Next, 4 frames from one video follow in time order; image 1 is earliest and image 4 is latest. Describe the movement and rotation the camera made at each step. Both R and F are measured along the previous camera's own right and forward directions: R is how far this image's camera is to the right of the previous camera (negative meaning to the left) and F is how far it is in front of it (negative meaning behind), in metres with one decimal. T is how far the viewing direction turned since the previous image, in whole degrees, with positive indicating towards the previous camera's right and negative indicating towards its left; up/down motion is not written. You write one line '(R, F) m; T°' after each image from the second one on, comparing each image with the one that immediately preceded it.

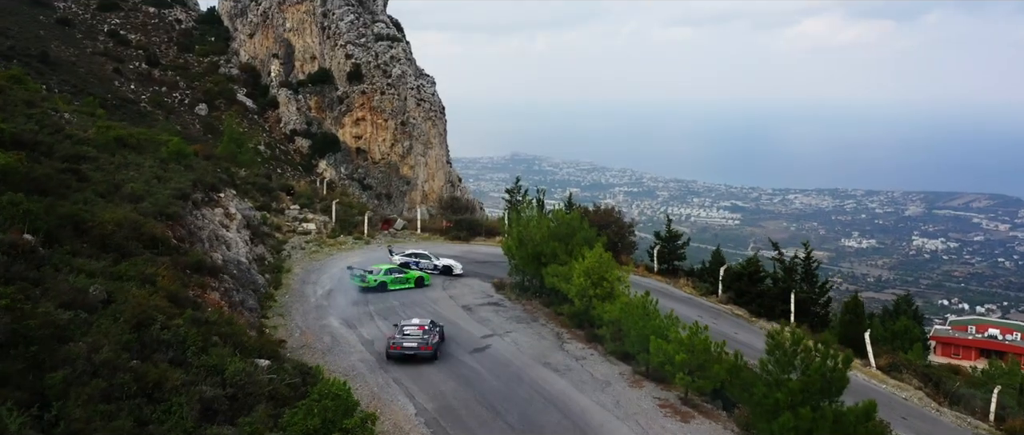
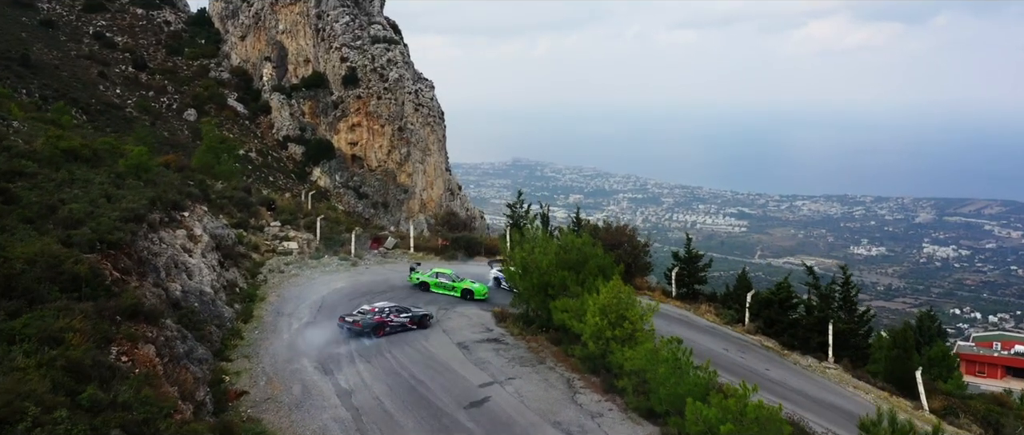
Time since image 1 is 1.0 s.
(0.0, +1.8) m; 0°
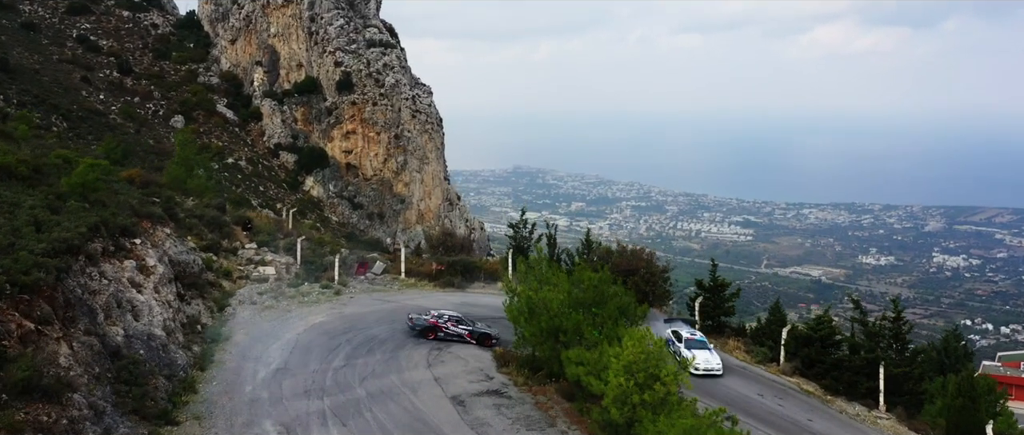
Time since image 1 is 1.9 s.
(-0.1, +1.8) m; 0°
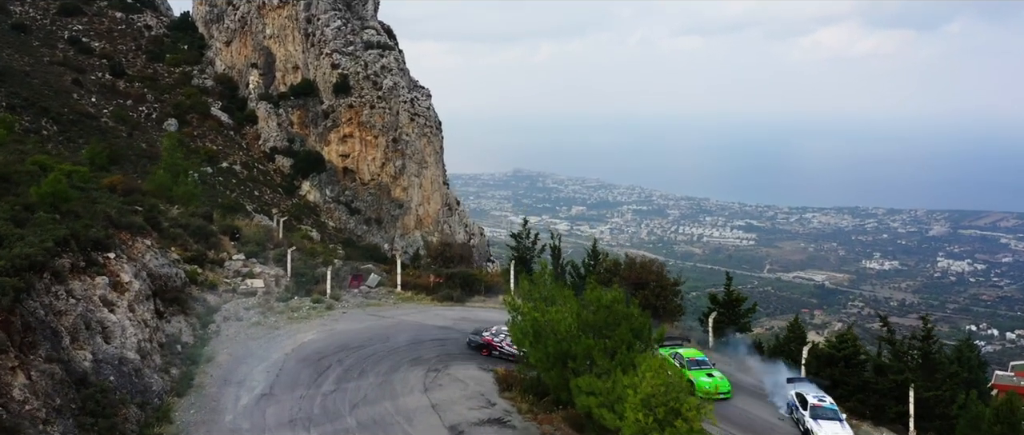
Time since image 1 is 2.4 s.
(-0.1, +0.8) m; 0°
